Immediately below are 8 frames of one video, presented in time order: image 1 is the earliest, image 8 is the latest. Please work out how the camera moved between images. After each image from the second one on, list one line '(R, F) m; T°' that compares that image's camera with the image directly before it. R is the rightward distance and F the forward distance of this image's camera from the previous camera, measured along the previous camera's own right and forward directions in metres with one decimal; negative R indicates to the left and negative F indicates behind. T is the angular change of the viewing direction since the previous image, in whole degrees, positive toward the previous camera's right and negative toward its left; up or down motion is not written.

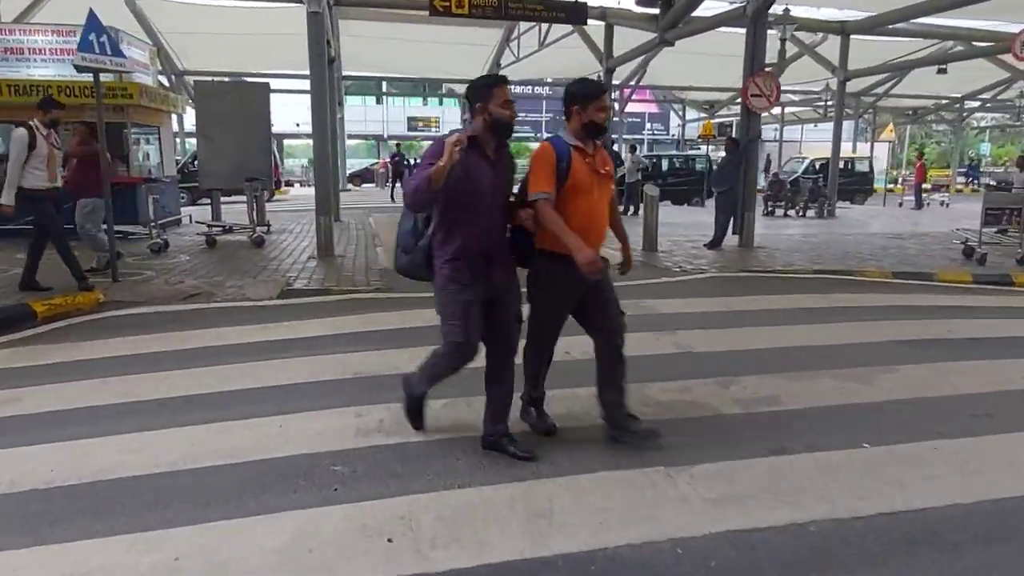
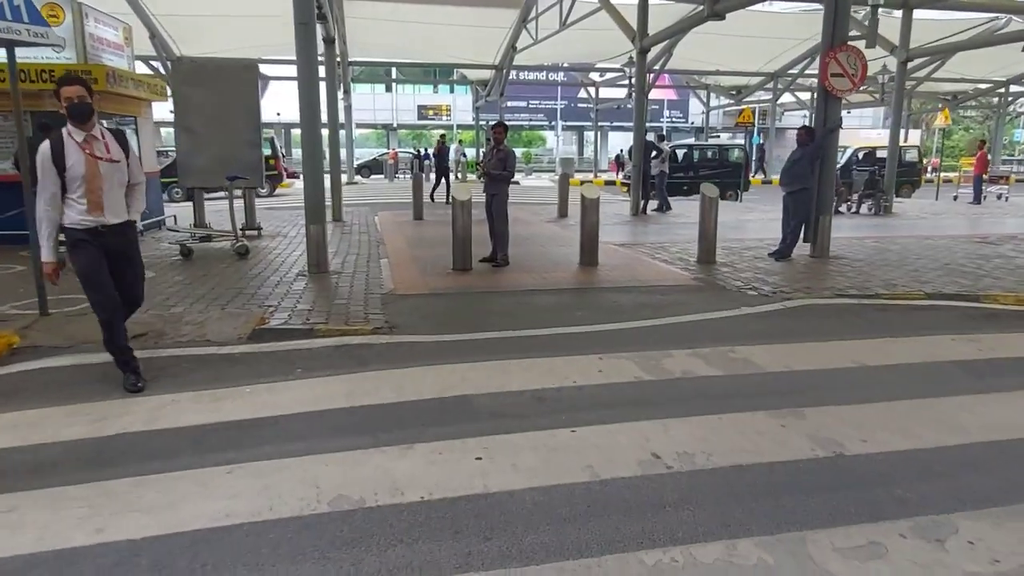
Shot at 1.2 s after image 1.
(-0.3, +1.9) m; -1°
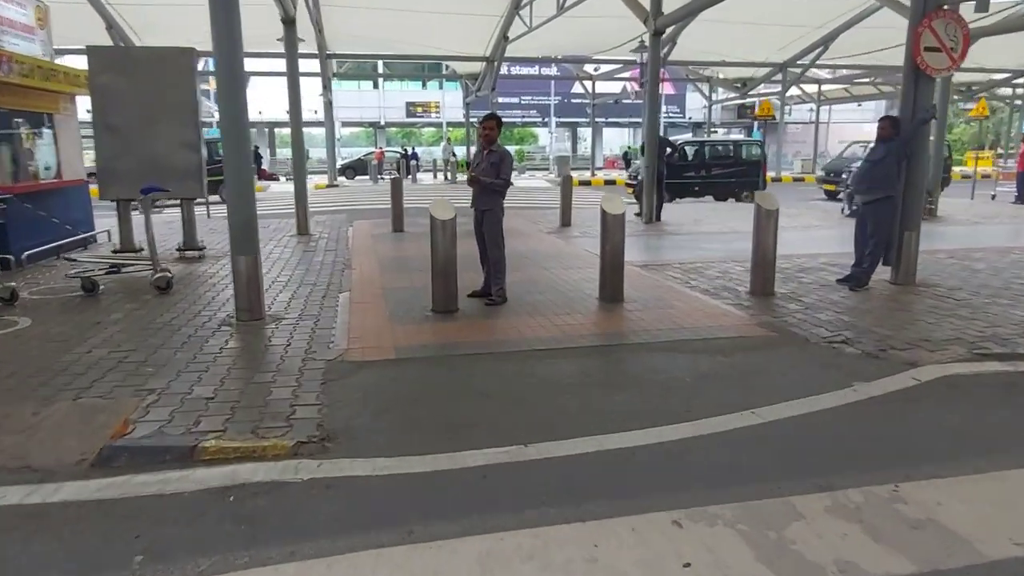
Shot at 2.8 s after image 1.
(-0.1, +2.4) m; +1°
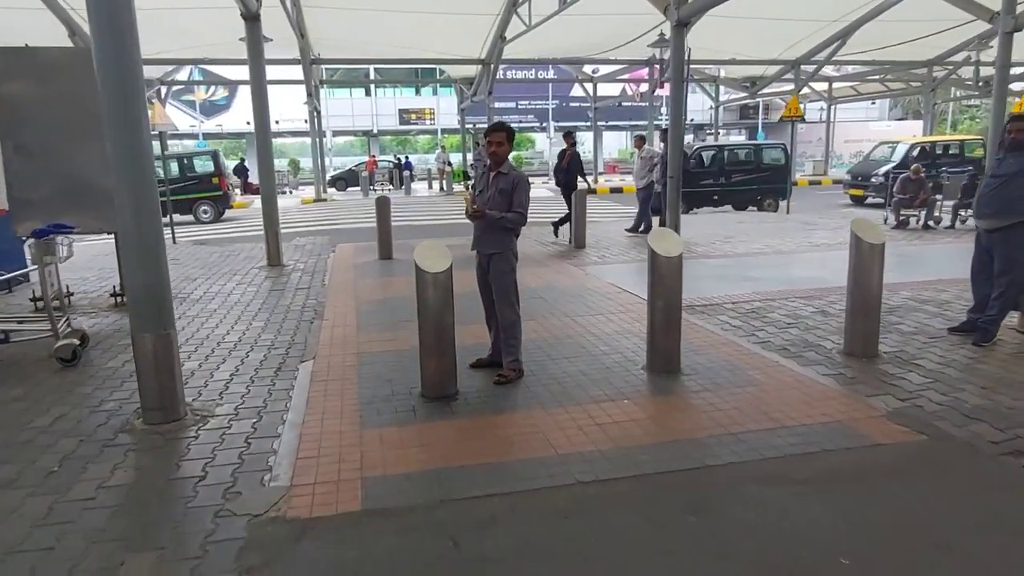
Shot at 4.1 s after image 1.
(-0.1, +2.0) m; 0°
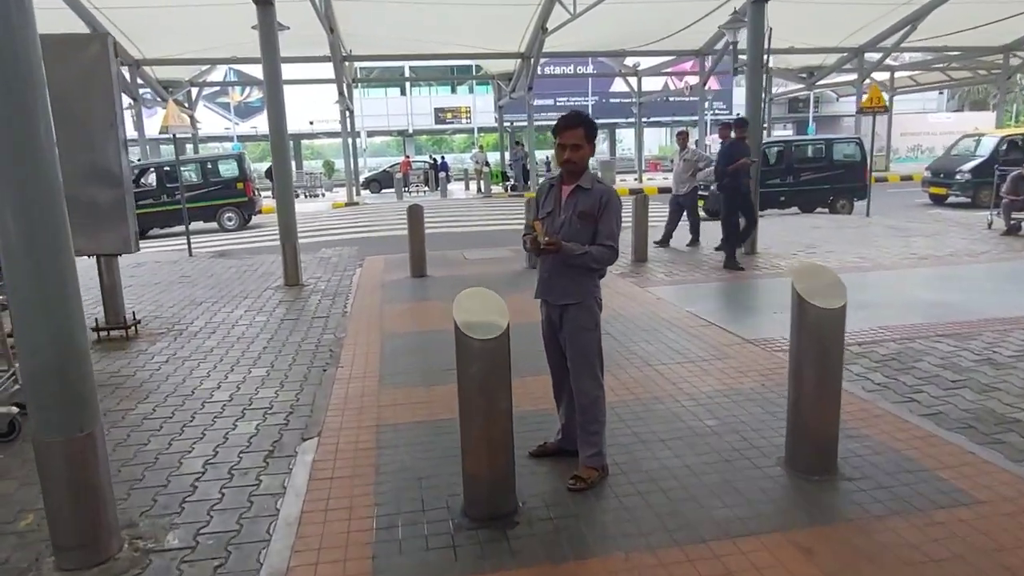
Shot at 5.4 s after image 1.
(-0.2, +1.7) m; -3°
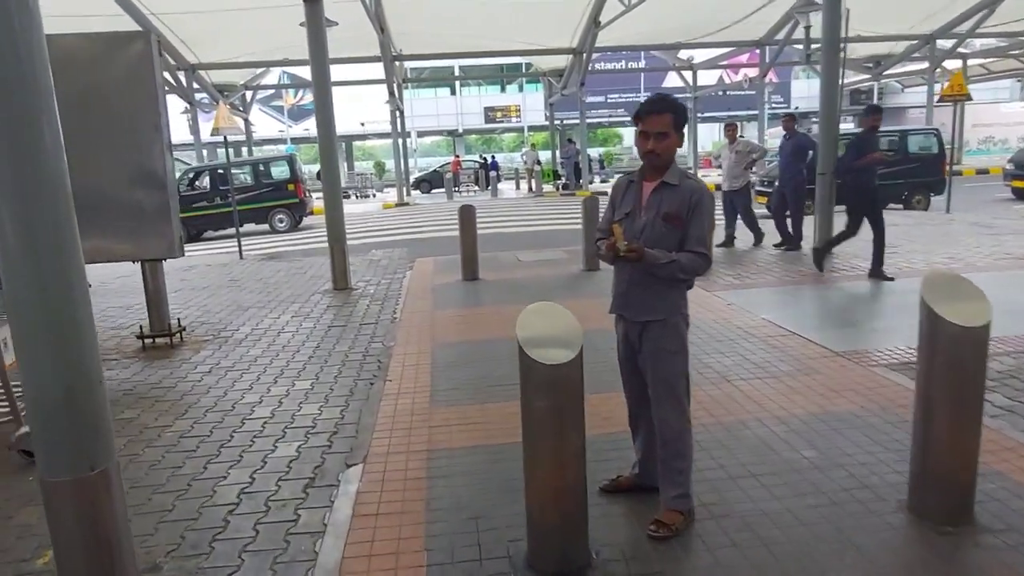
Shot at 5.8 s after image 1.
(-0.1, +0.5) m; -4°
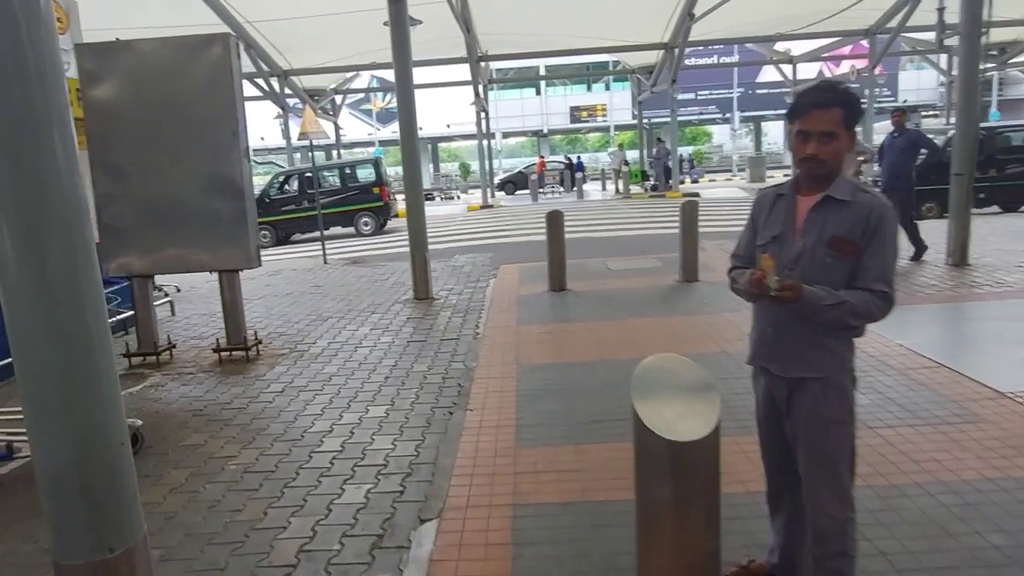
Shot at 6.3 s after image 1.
(-0.1, +0.6) m; -7°
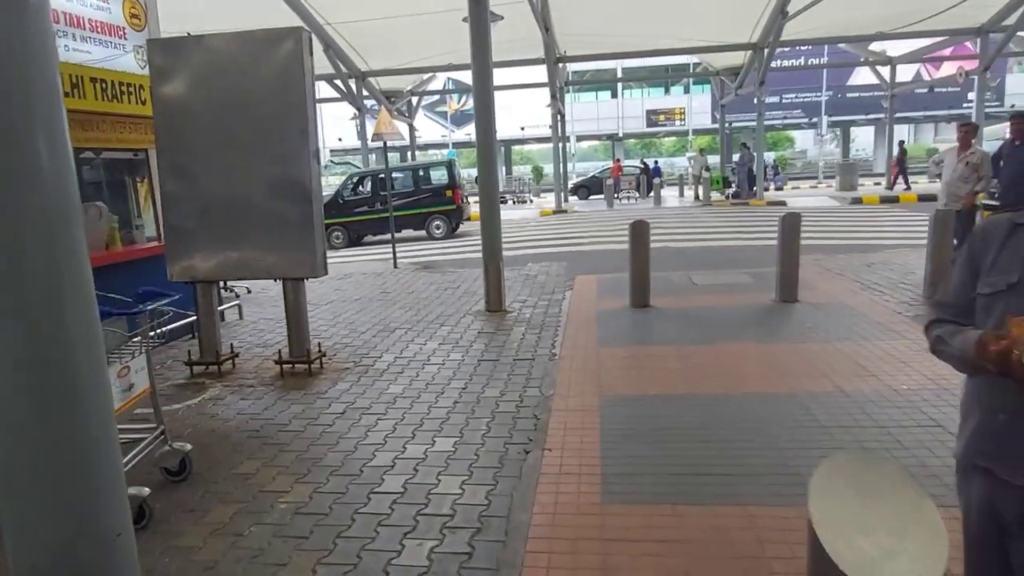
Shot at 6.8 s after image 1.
(-0.1, +0.6) m; -5°
